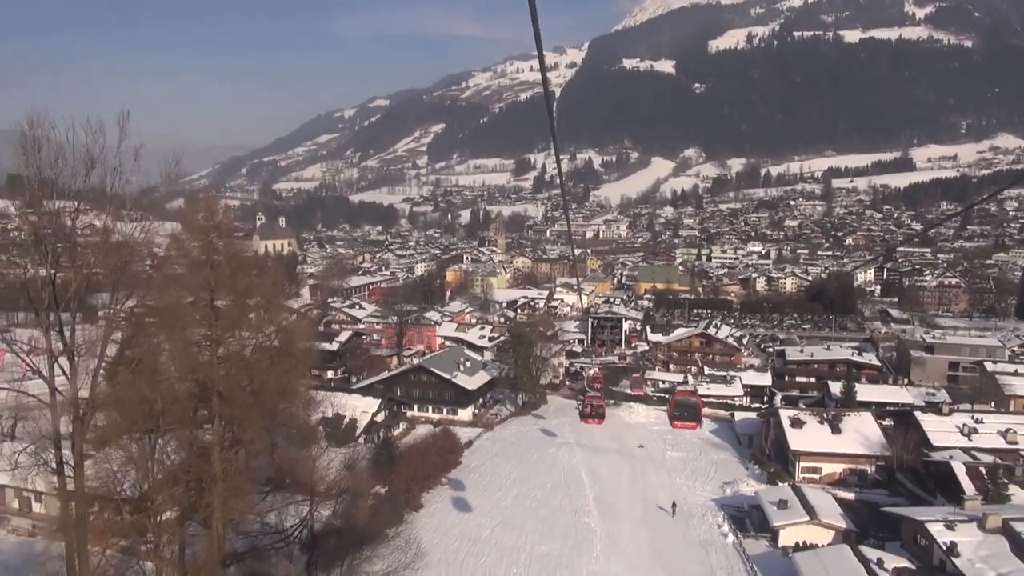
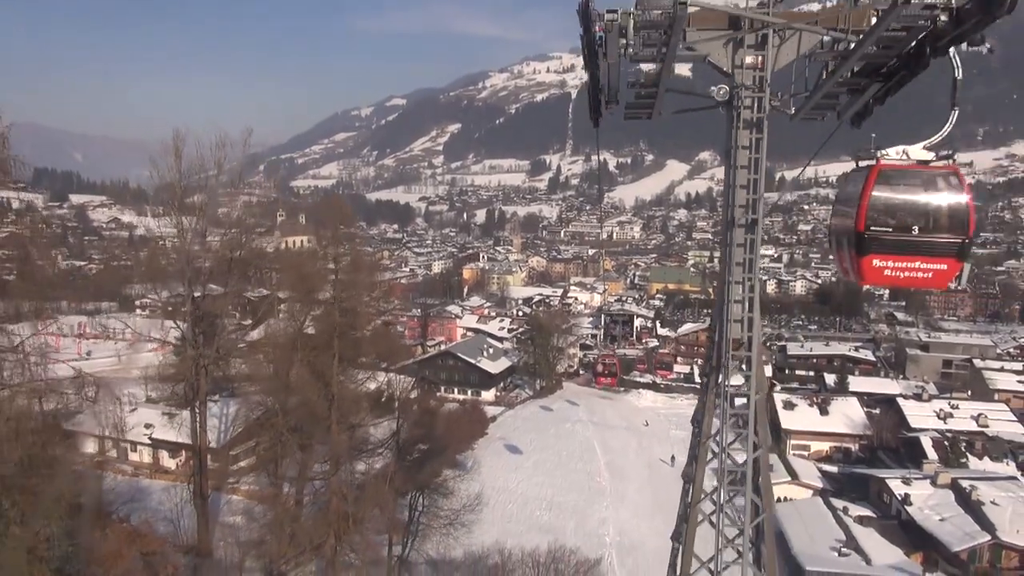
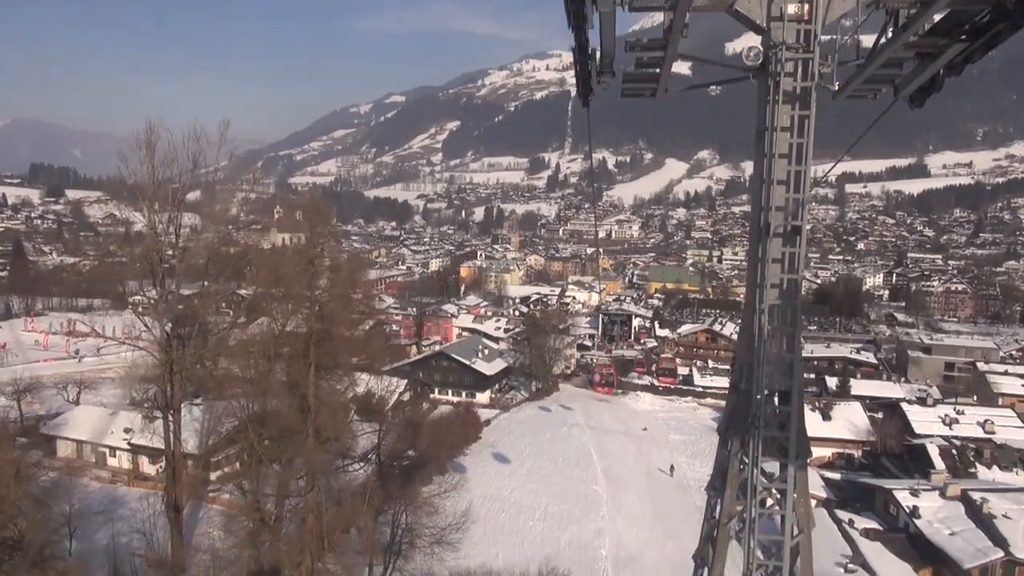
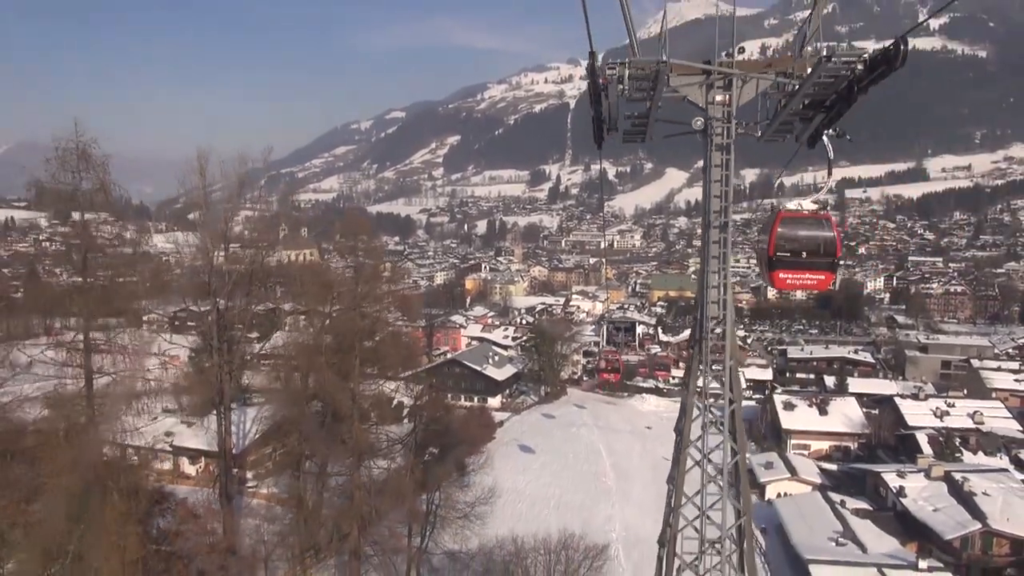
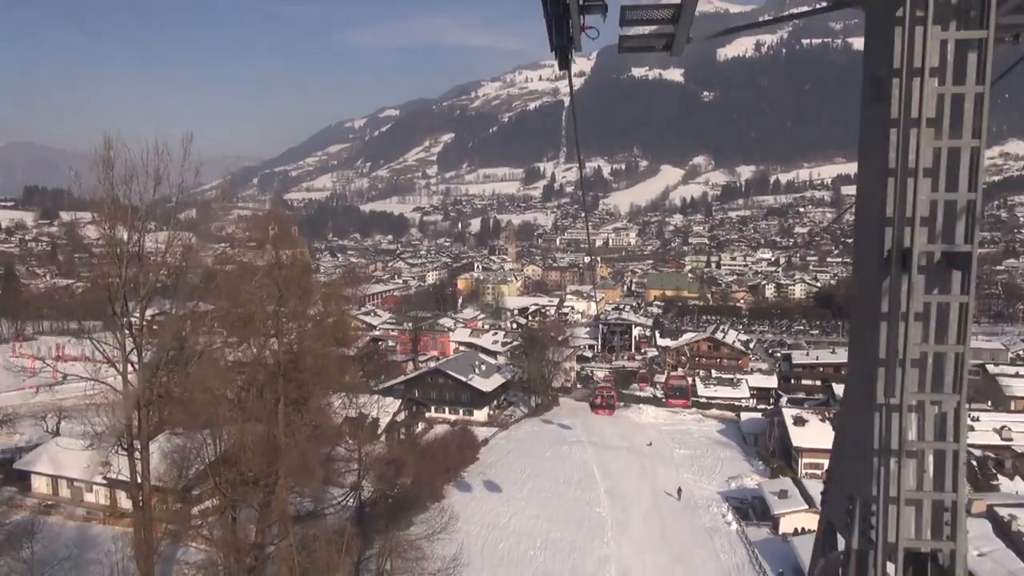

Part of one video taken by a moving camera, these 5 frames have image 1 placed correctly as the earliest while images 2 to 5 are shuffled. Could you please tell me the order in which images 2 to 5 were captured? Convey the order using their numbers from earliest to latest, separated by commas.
5, 3, 2, 4
